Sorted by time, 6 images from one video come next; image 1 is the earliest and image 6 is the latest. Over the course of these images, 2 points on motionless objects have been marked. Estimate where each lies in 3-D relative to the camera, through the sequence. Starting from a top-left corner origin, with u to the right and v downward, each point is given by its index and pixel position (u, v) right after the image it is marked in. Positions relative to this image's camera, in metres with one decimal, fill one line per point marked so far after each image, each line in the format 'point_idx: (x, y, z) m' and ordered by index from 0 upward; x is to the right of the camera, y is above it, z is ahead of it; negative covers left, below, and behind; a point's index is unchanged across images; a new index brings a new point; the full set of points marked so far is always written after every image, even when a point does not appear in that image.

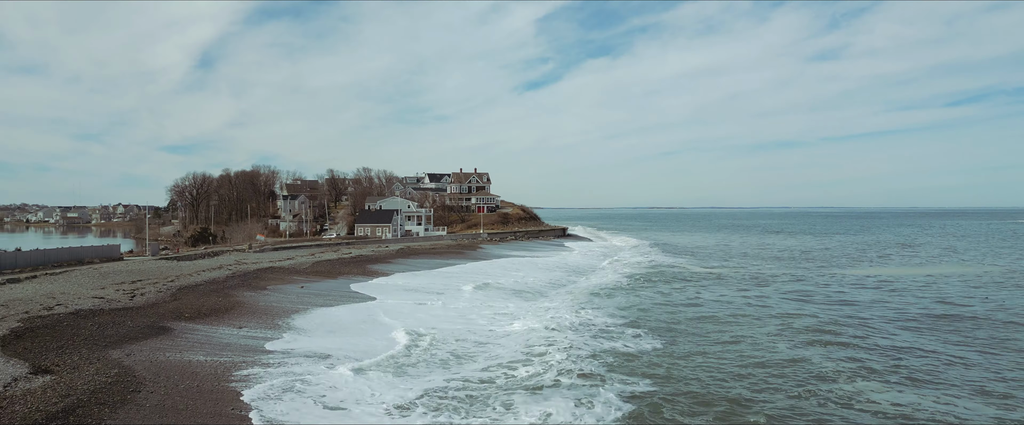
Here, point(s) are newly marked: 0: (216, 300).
0: (-9.5, -2.8, +16.6) m
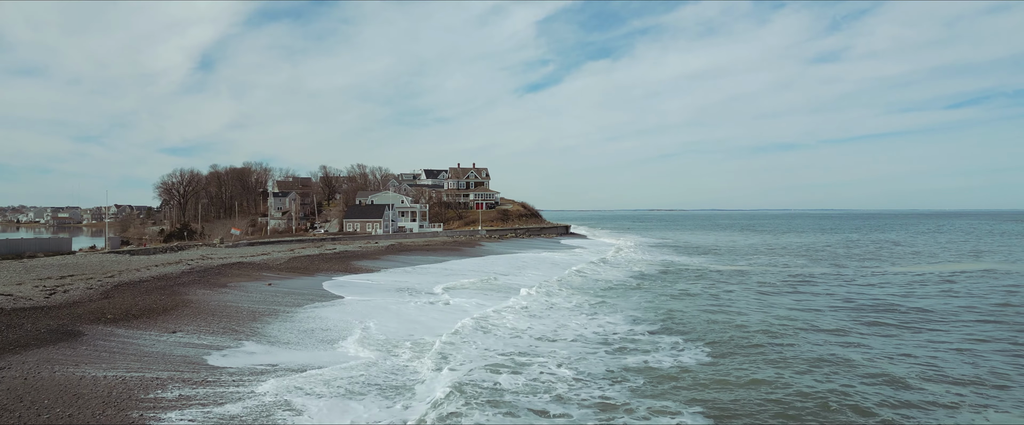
0: (-9.5, -2.3, +13.9) m
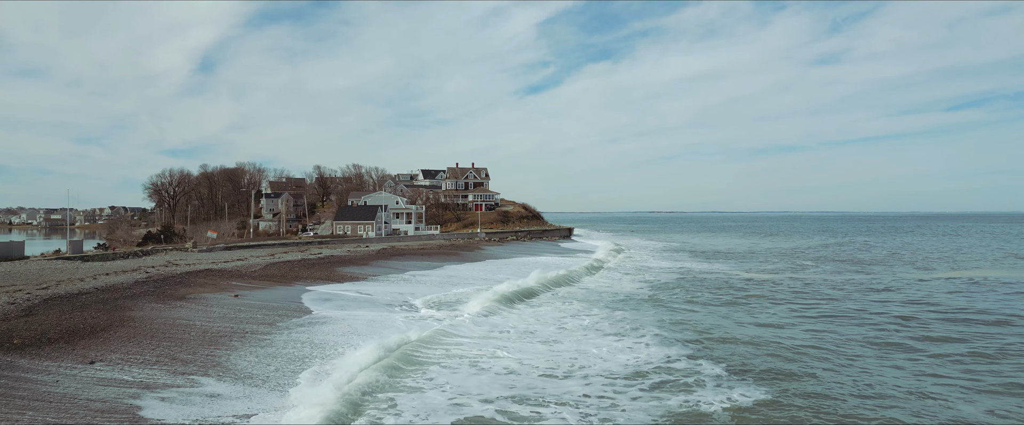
0: (-9.5, -2.3, +11.7) m
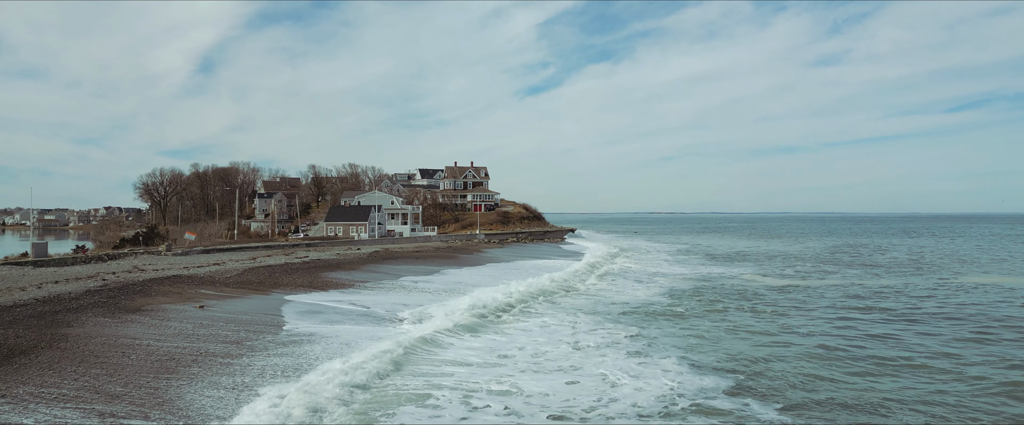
0: (-9.4, -2.3, +10.0) m
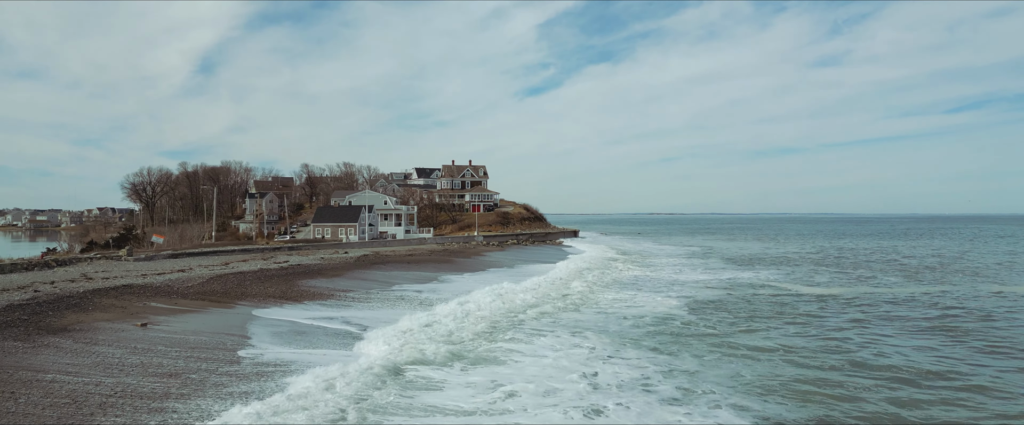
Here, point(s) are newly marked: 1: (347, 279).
0: (-9.4, -2.3, +7.8) m
1: (-6.1, -2.5, +19.1) m
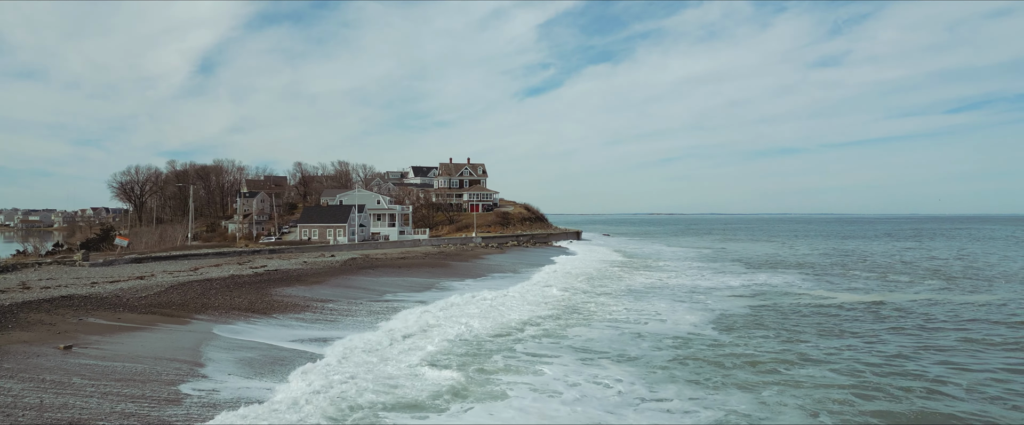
0: (-9.4, -2.3, +5.9) m
1: (-6.0, -2.5, +17.1) m
